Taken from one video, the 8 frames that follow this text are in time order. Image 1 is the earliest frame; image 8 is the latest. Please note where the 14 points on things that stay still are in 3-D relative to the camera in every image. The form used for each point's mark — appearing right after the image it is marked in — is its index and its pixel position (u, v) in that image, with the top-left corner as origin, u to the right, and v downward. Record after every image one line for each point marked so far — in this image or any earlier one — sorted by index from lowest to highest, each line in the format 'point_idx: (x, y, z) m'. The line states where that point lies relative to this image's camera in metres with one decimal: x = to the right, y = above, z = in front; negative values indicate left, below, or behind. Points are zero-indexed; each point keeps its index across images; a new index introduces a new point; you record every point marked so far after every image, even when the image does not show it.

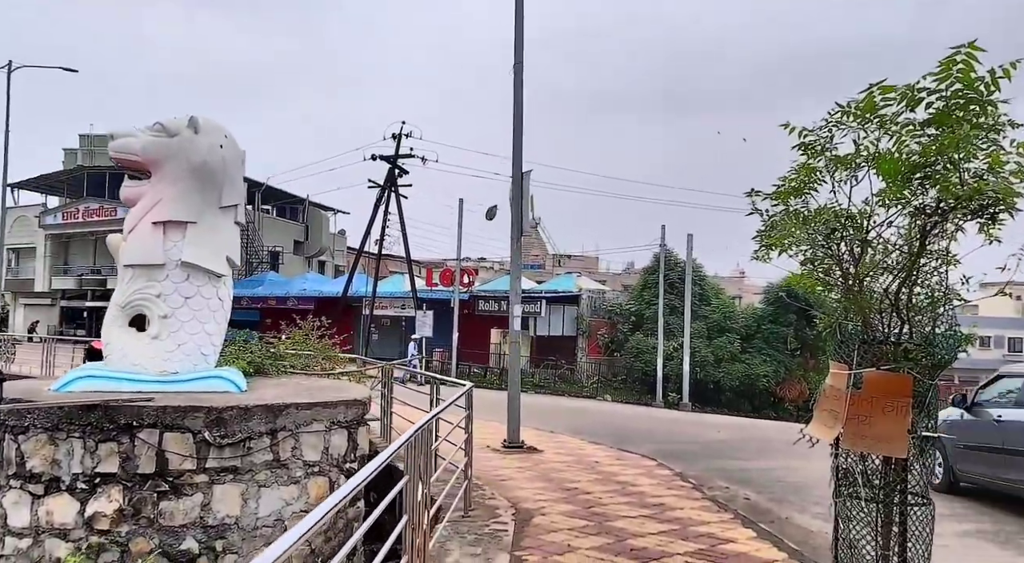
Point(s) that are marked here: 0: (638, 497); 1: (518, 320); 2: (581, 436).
0: (+1.2, -2.0, +7.9) m
1: (+0.1, -0.5, +11.2) m
2: (+1.1, -2.4, +13.1) m
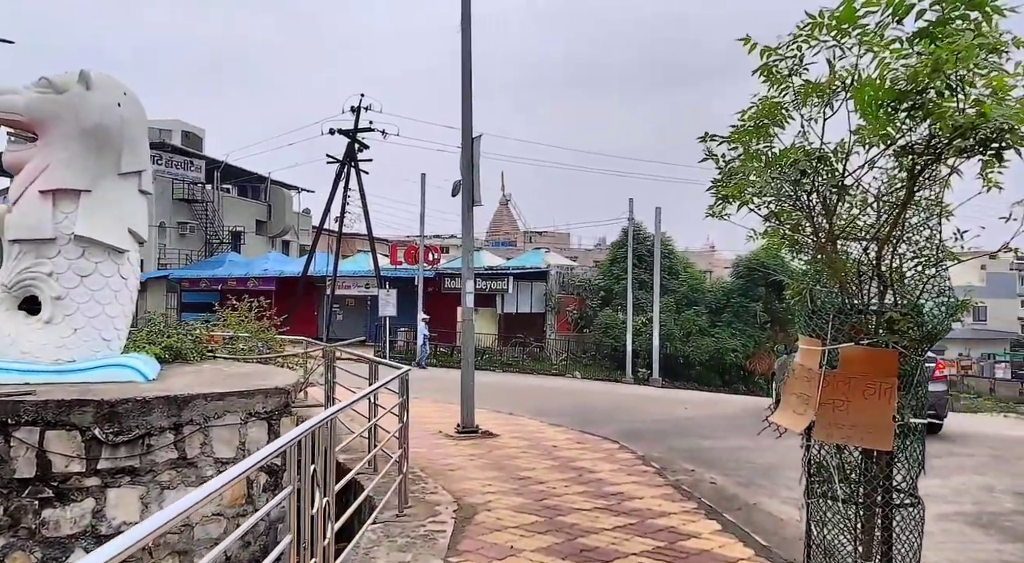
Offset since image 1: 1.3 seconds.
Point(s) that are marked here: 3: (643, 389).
0: (+0.7, -1.8, +7.3) m
1: (-0.5, -0.2, +10.5) m
2: (+0.4, -2.0, +12.4) m
3: (+3.2, -2.5, +19.9) m
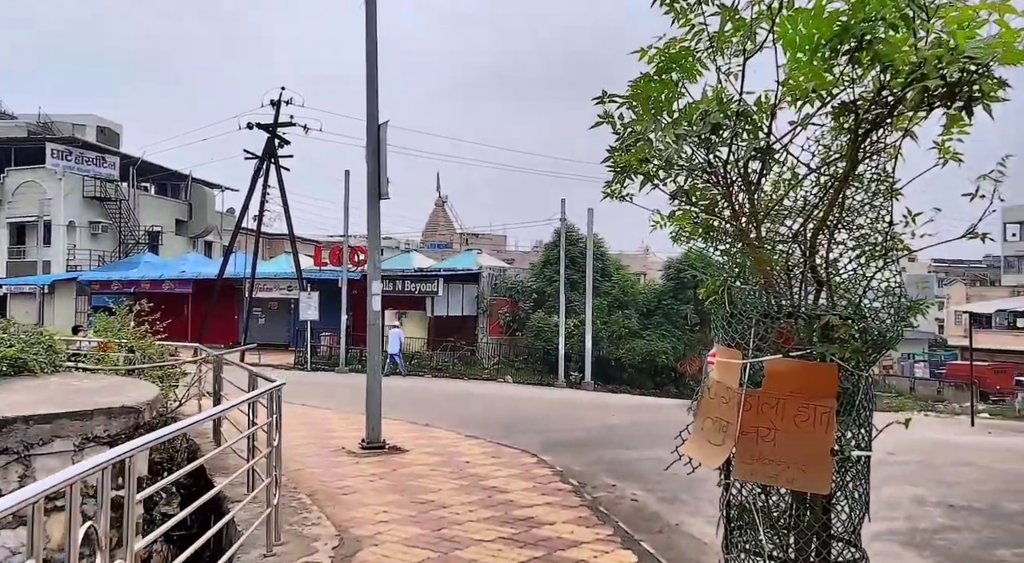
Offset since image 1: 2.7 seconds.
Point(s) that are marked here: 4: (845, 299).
0: (-0.1, -1.8, +6.5) m
1: (-1.6, -0.2, +9.6) m
2: (-0.7, -2.0, +11.6) m
3: (+1.5, -2.6, +19.3) m
4: (+1.0, -0.1, +2.7) m
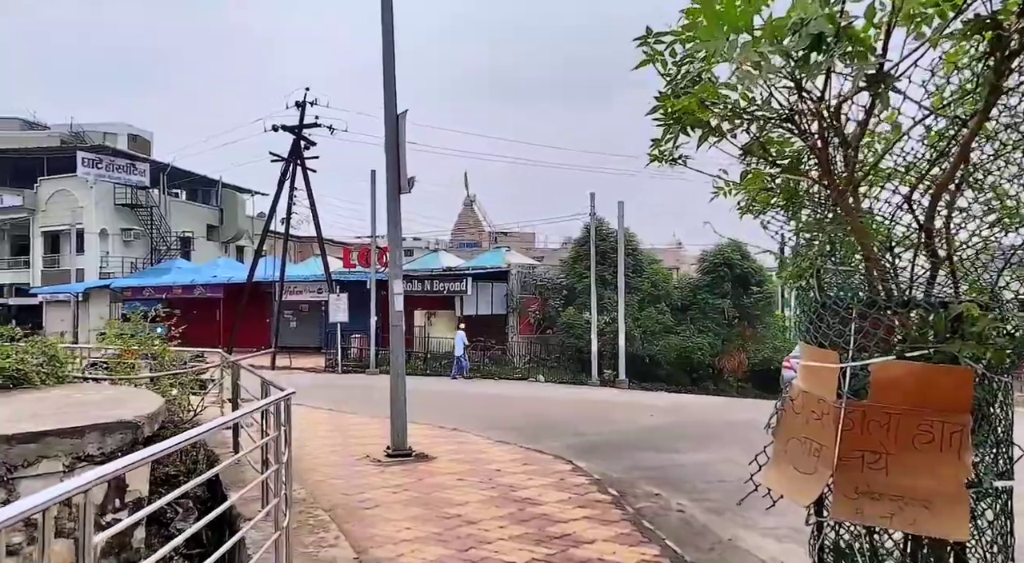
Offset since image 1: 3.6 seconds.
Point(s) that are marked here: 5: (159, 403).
0: (+0.2, -1.7, +6.0) m
1: (-1.2, -0.2, +9.1) m
2: (-0.3, -2.0, +11.1) m
3: (+2.2, -2.5, +18.7) m
4: (+1.1, 0.0, +2.1) m
5: (-2.4, -0.8, +5.8) m
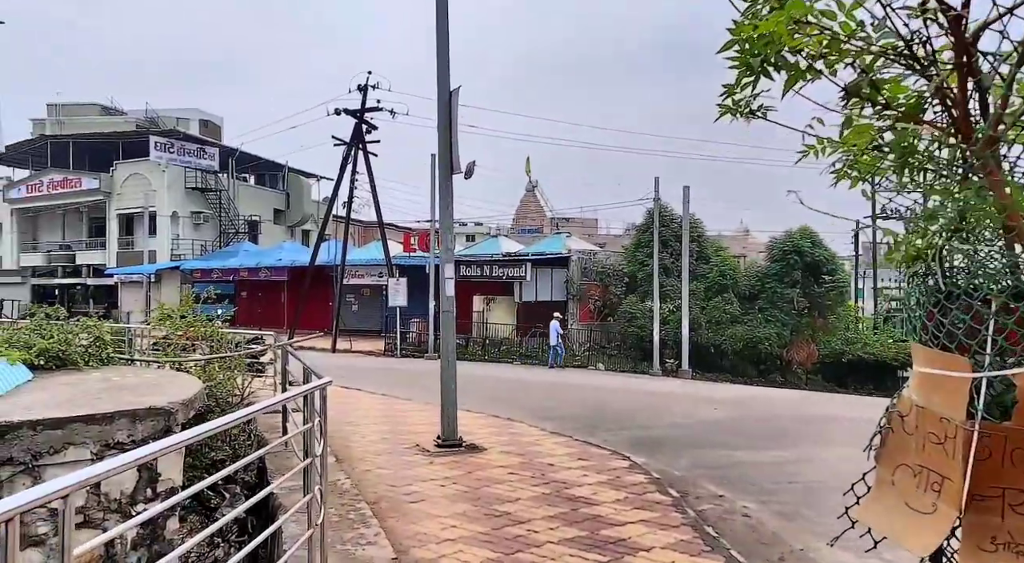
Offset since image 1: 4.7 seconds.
0: (+0.5, -1.6, +5.6) m
1: (-0.6, 0.0, +8.8) m
2: (+0.4, -1.8, +10.7) m
3: (+3.5, -2.2, +18.1) m
4: (+1.2, 0.0, +1.6) m
5: (-2.1, -0.7, +5.5) m
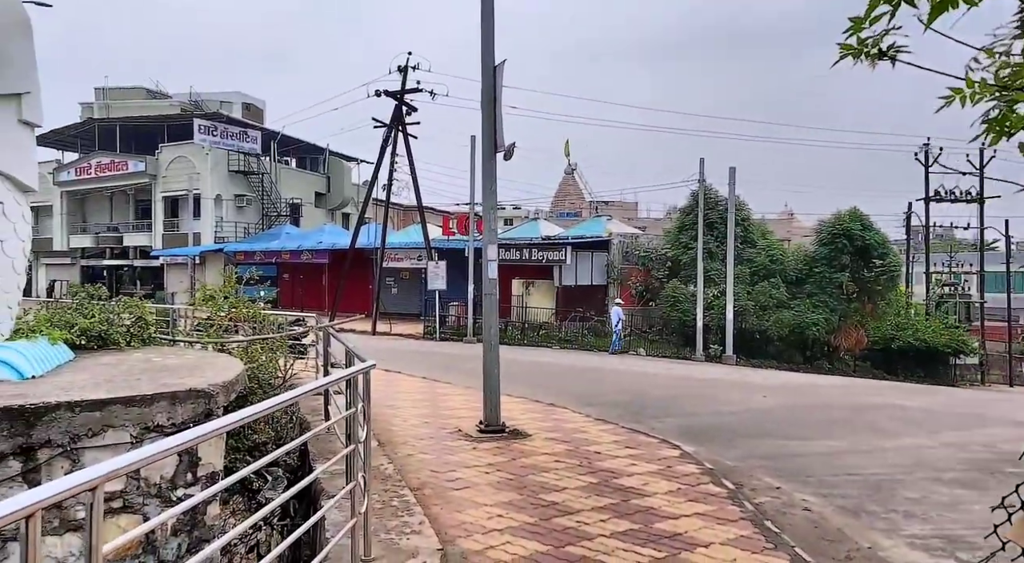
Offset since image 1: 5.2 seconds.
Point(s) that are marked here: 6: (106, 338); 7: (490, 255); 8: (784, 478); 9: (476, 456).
0: (+0.8, -1.5, +5.3) m
1: (-0.2, +0.2, +8.6) m
2: (+1.0, -1.6, +10.5) m
3: (+4.3, -1.9, +17.7) m
4: (+1.3, +0.1, +1.3) m
5: (-1.7, -0.6, +5.4) m
6: (-3.0, -0.4, +6.2) m
7: (-0.2, +0.3, +8.5) m
8: (+2.2, -1.6, +7.0) m
9: (-0.3, -1.5, +7.2) m
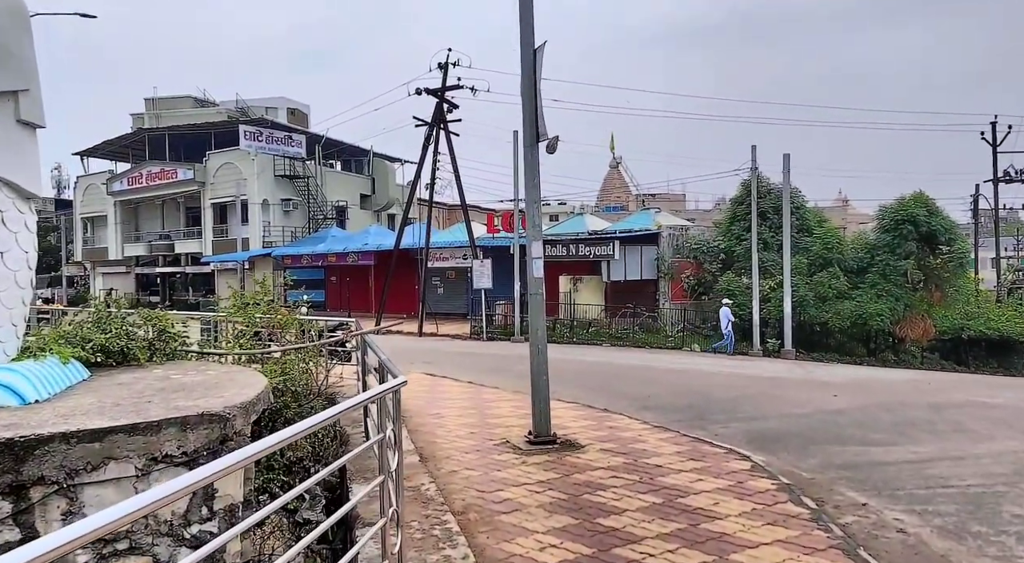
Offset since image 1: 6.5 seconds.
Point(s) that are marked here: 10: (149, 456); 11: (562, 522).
0: (+1.1, -1.5, +4.7) m
1: (+0.3, +0.2, +8.0) m
2: (+1.6, -1.5, +9.8) m
3: (+5.4, -1.7, +16.9) m
4: (+1.4, +0.1, +0.6) m
5: (-1.4, -0.6, +4.9) m
6: (-2.6, -0.5, +5.7) m
7: (+0.2, +0.3, +8.0) m
8: (+2.6, -1.6, +6.3) m
9: (+0.1, -1.5, +6.6) m
10: (-1.7, -0.8, +3.9) m
11: (+0.3, -1.5, +5.3) m
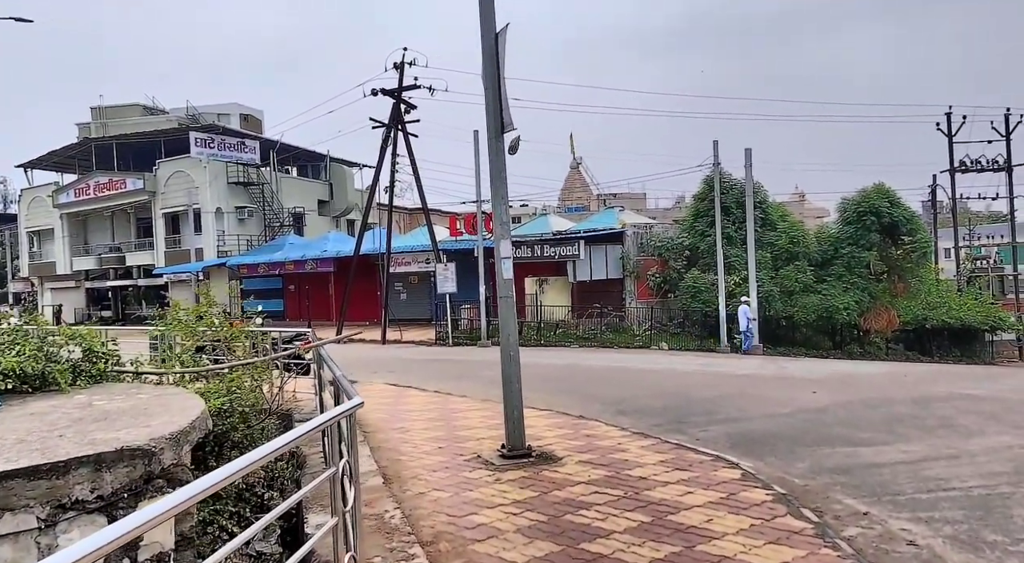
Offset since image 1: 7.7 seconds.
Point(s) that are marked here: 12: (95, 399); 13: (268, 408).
0: (+1.0, -1.5, +4.2) m
1: (0.0, +0.2, +7.4) m
2: (+1.2, -1.5, +9.4) m
3: (+4.7, -1.6, +16.5) m
4: (+1.4, +0.1, +0.1) m
5: (-1.6, -0.7, +4.3) m
6: (-2.8, -0.6, +5.1) m
7: (-0.1, +0.3, +7.4) m
8: (+2.5, -1.5, +5.8) m
9: (-0.1, -1.5, +6.0) m
10: (-1.8, -0.9, +3.3) m
11: (+0.2, -1.5, +4.8) m
12: (-2.3, -0.7, +4.8) m
13: (-2.1, -1.1, +7.3) m
